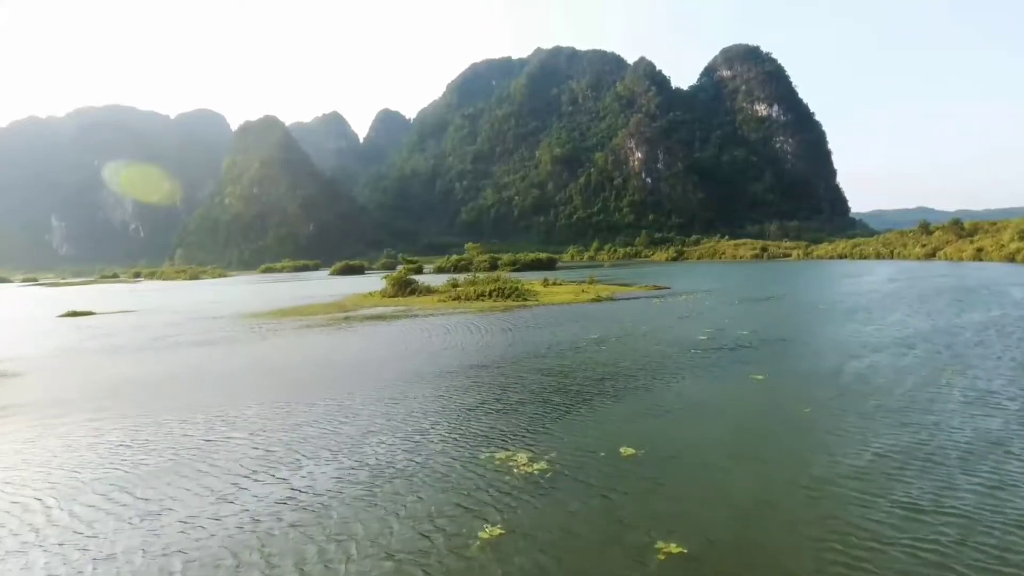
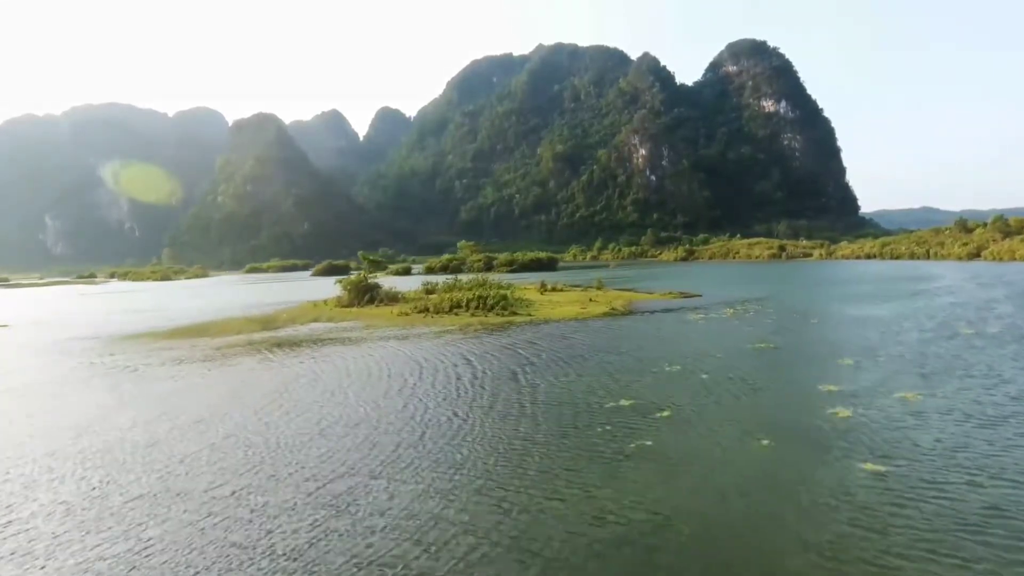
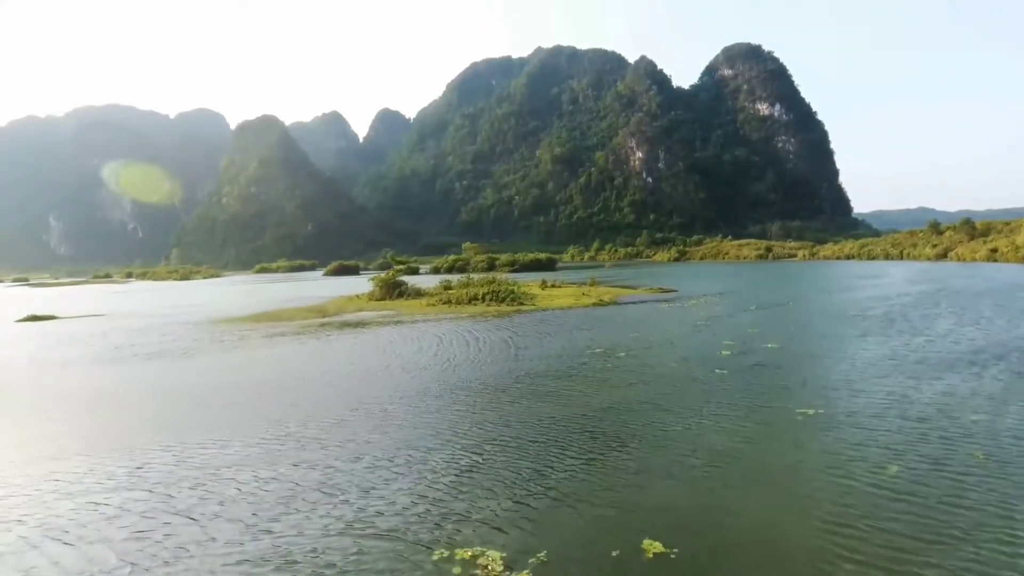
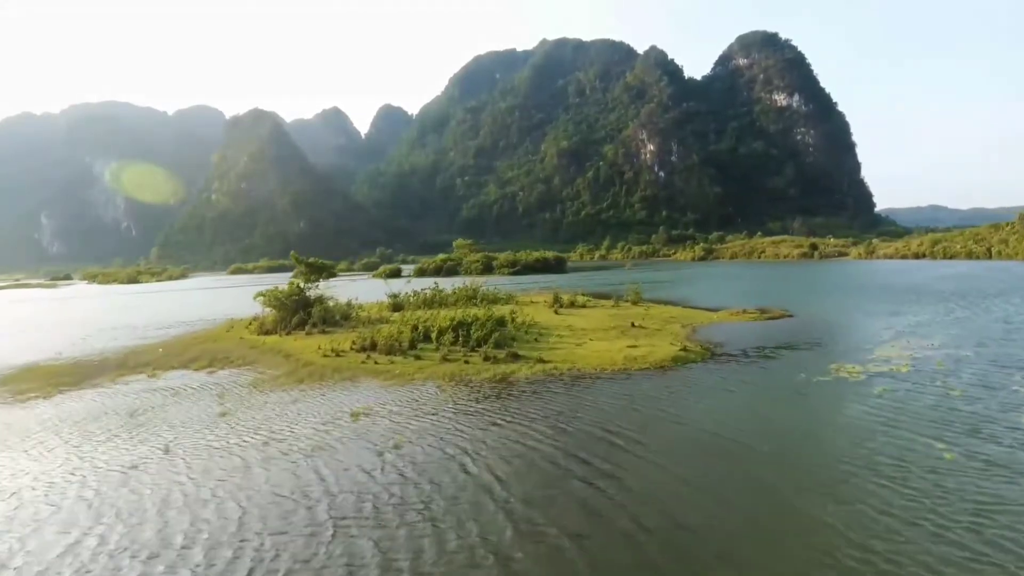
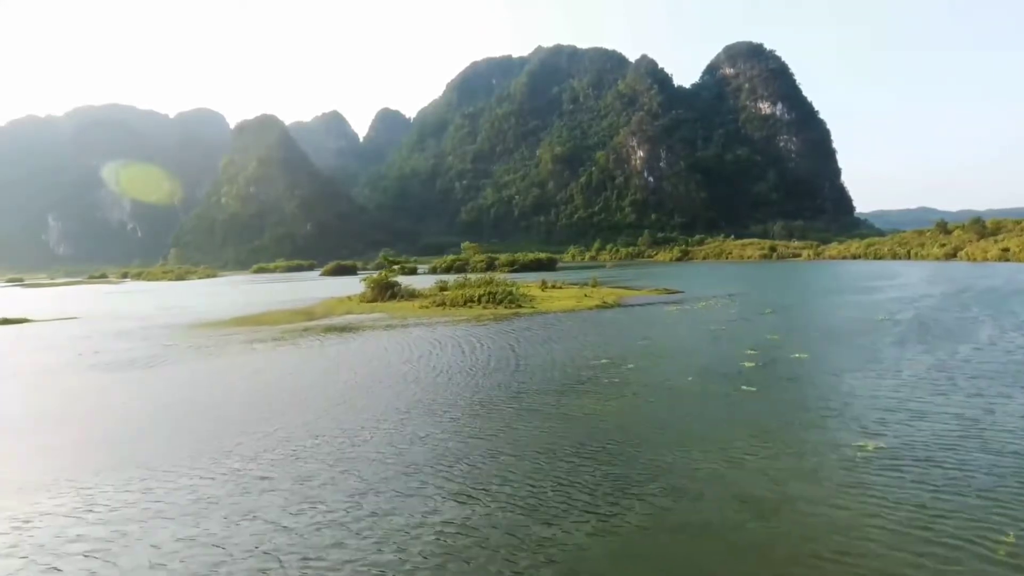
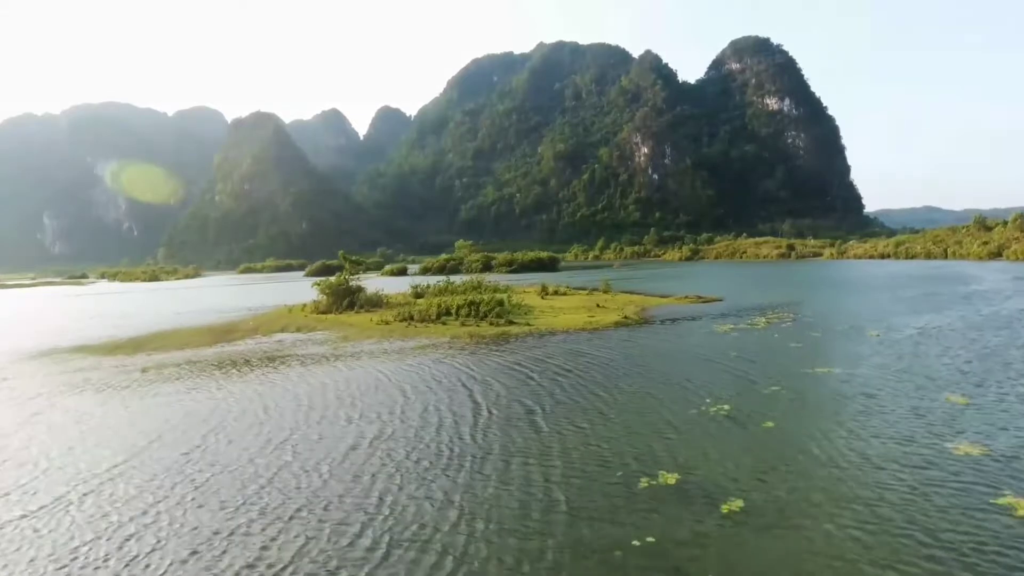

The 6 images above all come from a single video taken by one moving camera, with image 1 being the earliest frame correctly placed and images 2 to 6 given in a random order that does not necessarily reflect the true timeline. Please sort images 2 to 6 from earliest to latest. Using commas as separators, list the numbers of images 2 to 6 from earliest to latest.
3, 5, 2, 6, 4
